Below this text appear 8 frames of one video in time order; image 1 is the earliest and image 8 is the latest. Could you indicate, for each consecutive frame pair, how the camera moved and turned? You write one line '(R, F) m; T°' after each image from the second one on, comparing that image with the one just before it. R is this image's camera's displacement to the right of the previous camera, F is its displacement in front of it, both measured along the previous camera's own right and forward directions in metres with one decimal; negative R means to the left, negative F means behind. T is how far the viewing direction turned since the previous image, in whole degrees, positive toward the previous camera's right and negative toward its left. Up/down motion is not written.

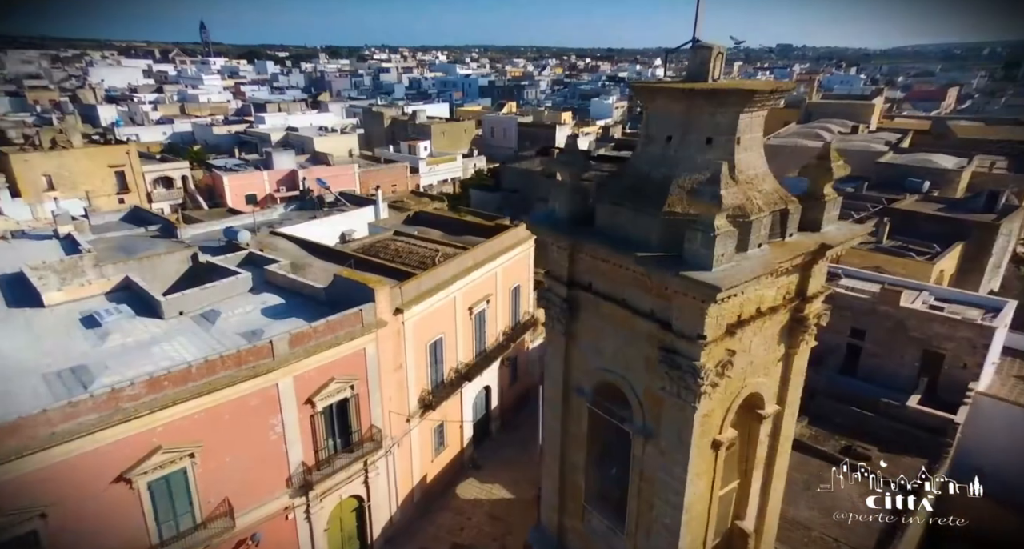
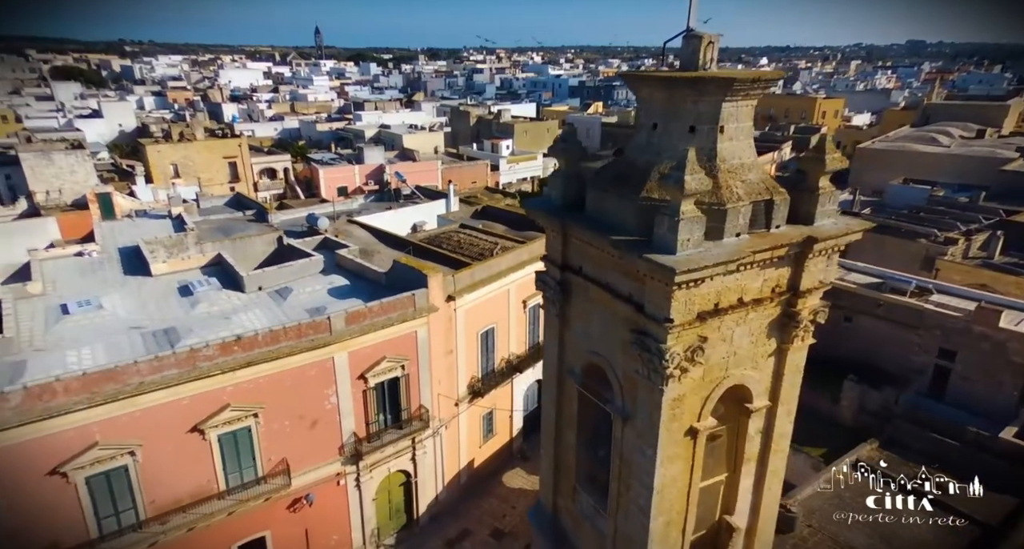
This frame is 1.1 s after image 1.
(+1.2, -0.3) m; -9°
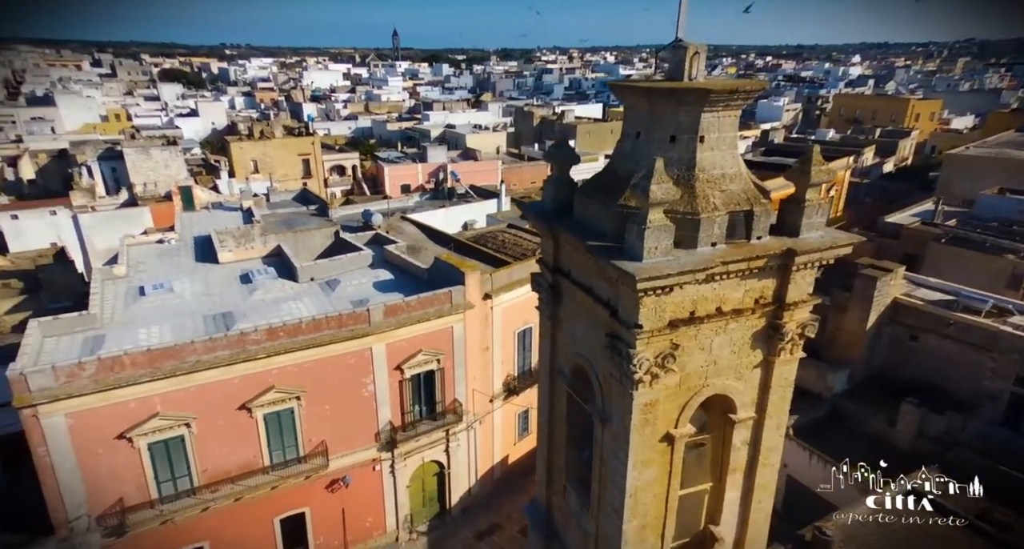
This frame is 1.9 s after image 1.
(+1.0, -0.2) m; -7°
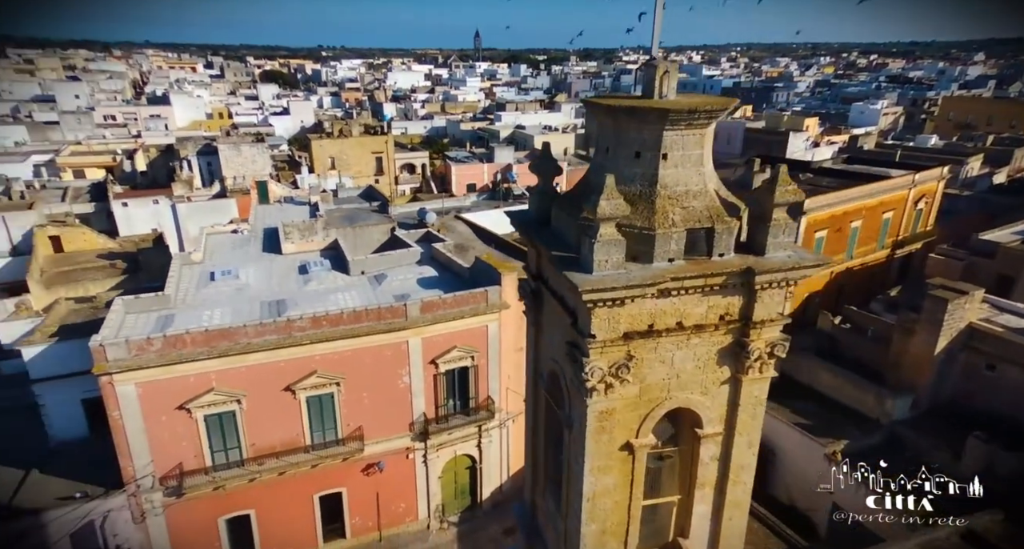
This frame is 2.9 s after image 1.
(+1.3, -0.3) m; -8°
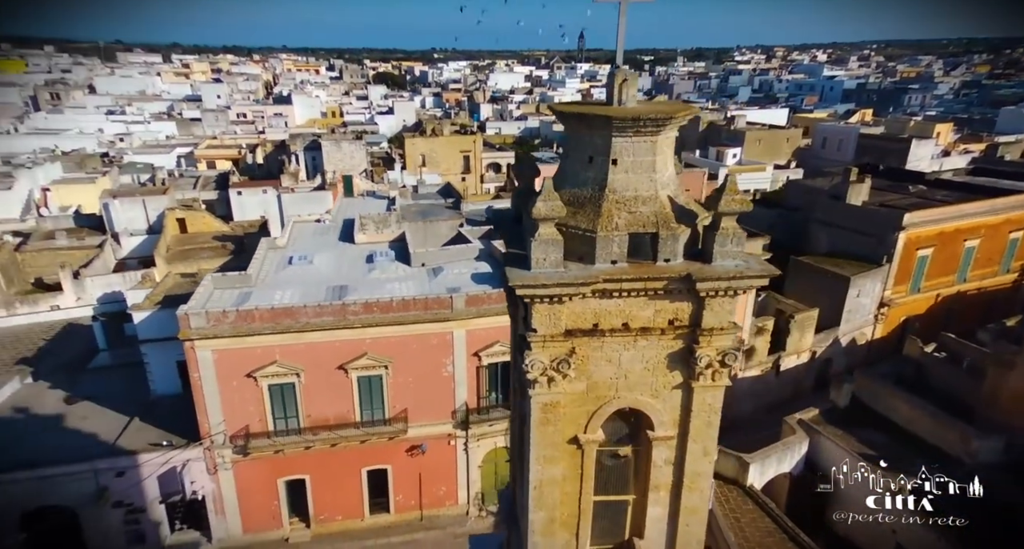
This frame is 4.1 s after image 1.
(+1.7, -0.3) m; -10°
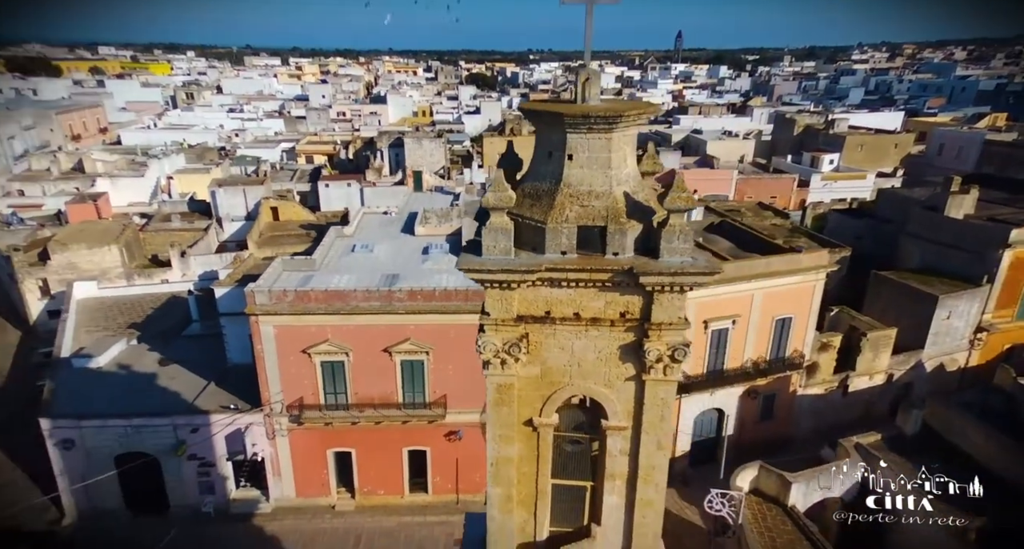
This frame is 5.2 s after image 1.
(+1.6, -0.3) m; -9°
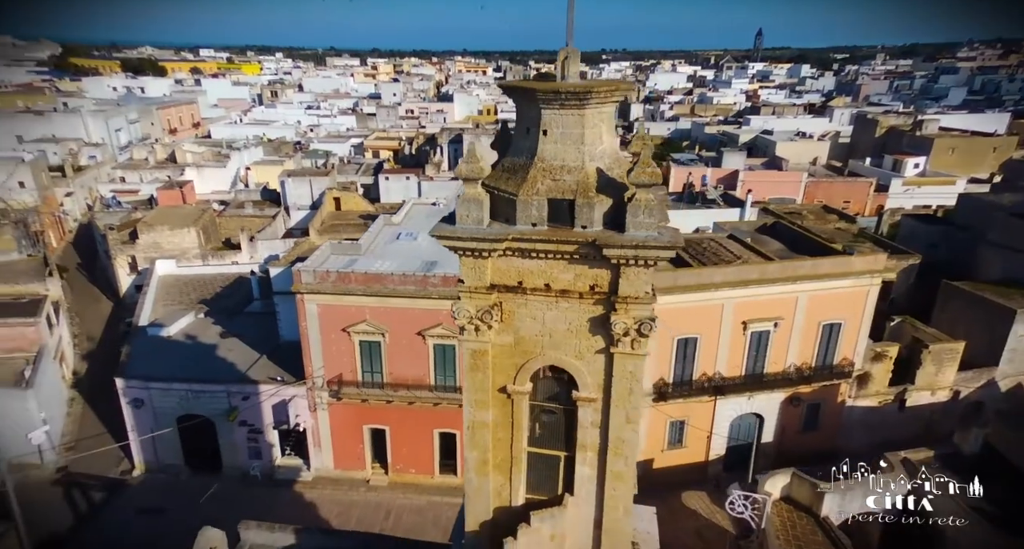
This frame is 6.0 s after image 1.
(+1.2, -0.2) m; -7°
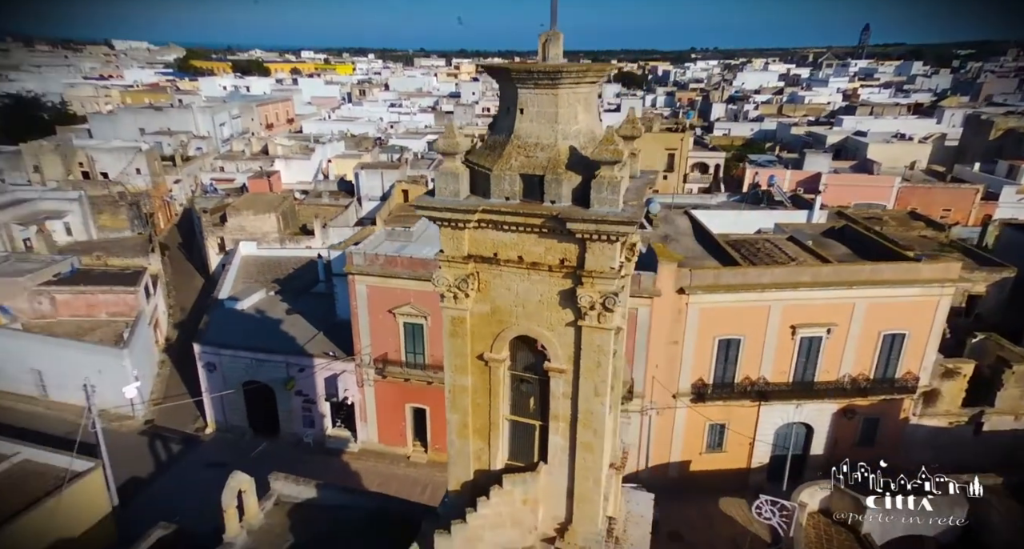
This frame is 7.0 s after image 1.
(+1.4, -0.3) m; -8°
